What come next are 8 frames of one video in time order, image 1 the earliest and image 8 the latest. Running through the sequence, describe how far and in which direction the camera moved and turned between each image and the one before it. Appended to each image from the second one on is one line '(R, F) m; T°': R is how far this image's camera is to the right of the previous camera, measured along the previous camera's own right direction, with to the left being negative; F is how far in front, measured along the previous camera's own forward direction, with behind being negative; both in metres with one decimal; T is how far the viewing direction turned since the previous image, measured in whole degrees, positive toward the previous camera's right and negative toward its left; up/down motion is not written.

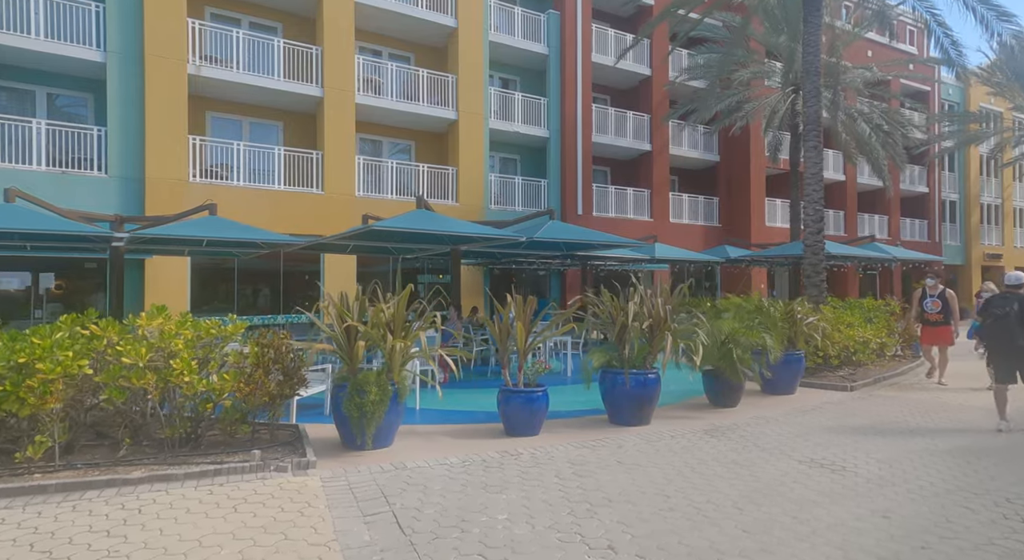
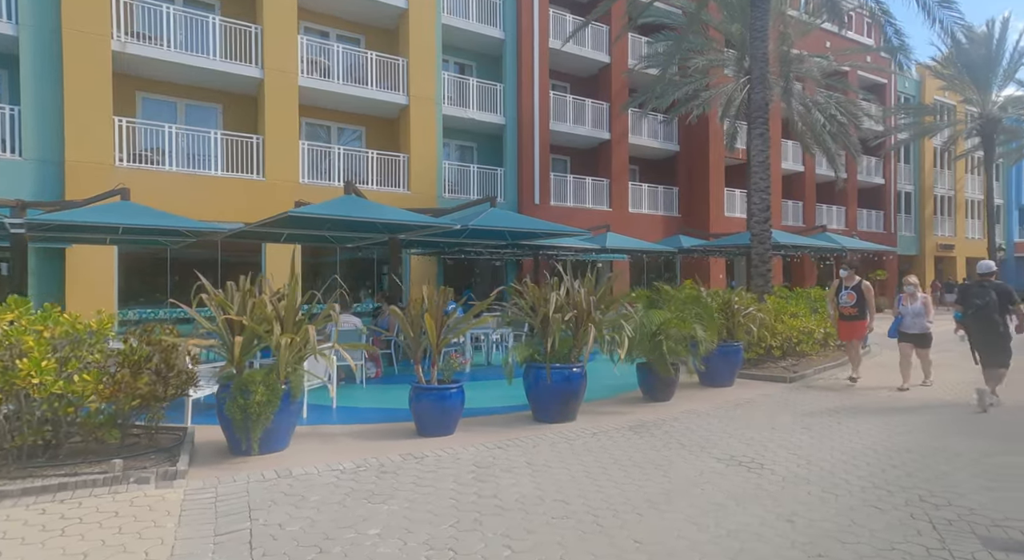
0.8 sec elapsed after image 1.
(+0.5, +0.3) m; +3°
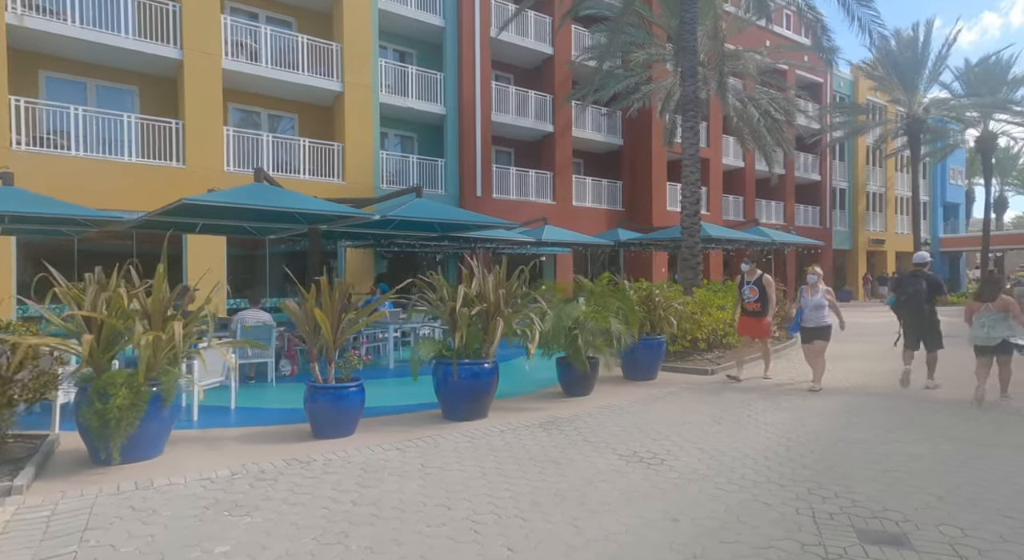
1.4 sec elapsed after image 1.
(+0.4, +0.2) m; +4°
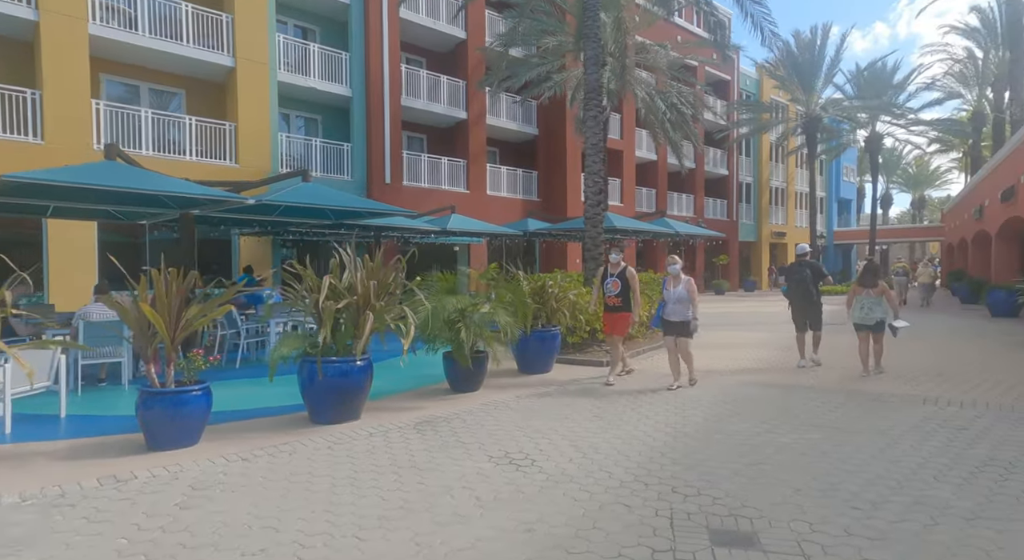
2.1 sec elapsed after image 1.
(+0.5, +0.3) m; +7°
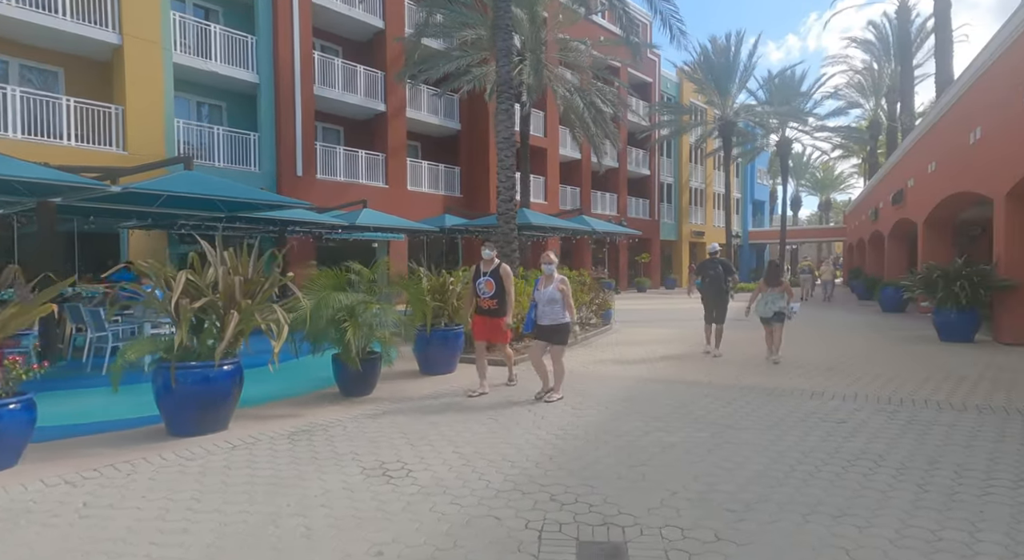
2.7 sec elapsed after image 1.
(+0.4, +0.3) m; +6°
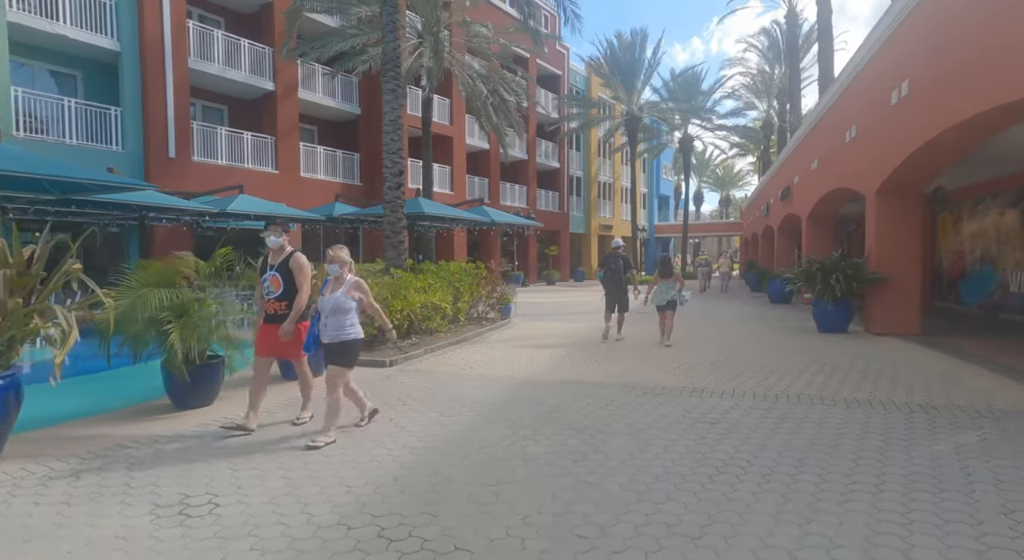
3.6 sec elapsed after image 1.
(+0.5, +0.5) m; +8°
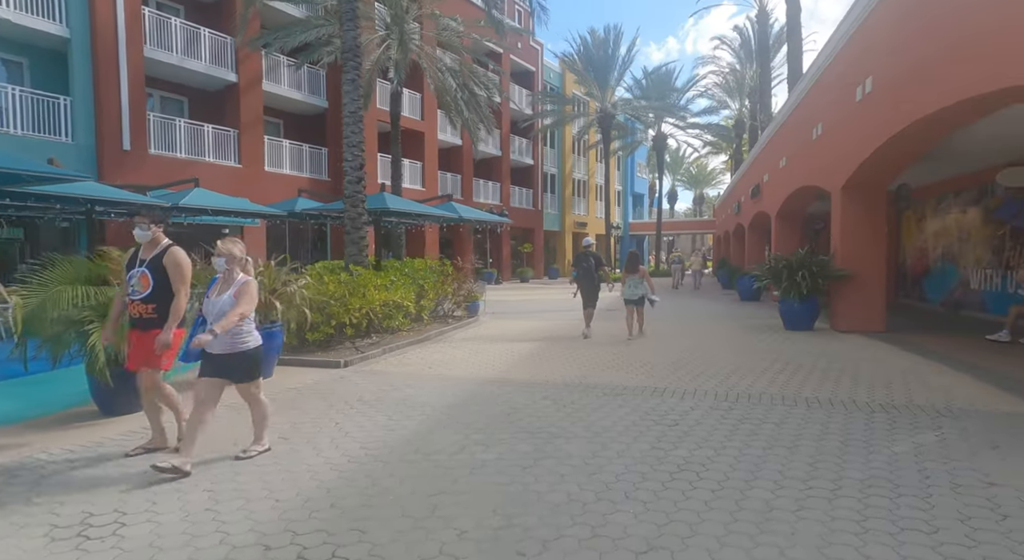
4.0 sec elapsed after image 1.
(+0.2, +0.2) m; +2°
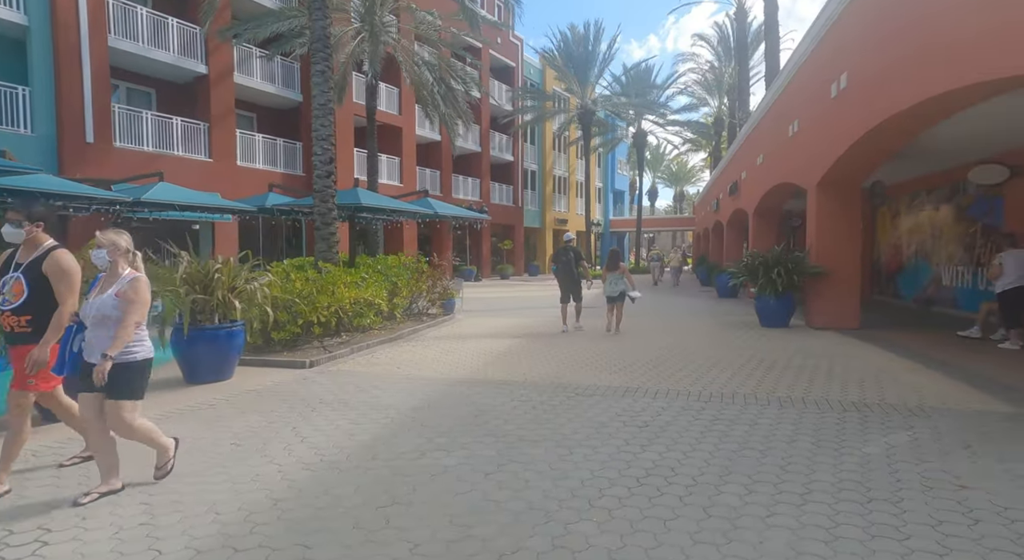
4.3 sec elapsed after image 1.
(+0.1, +0.2) m; +2°
